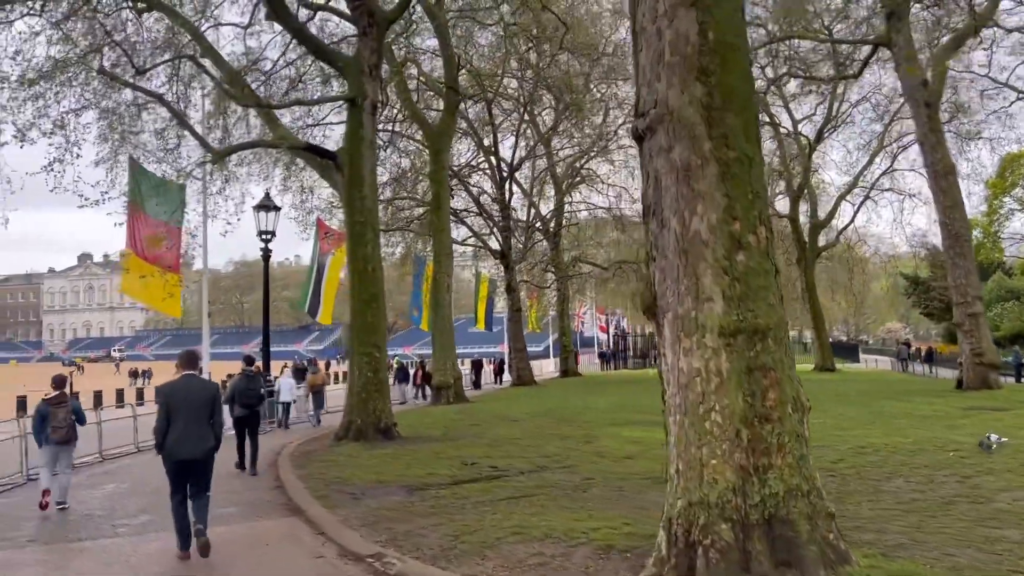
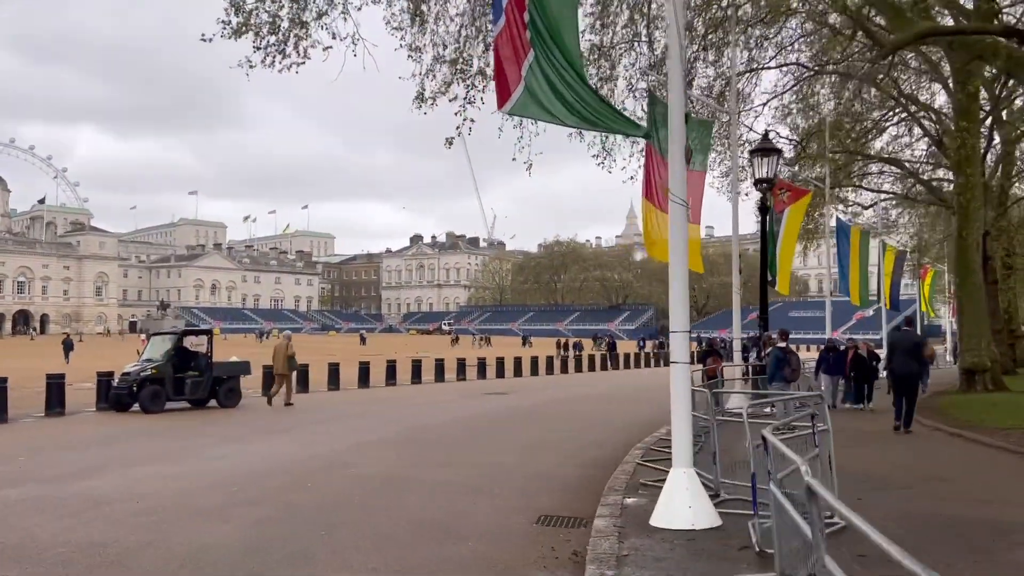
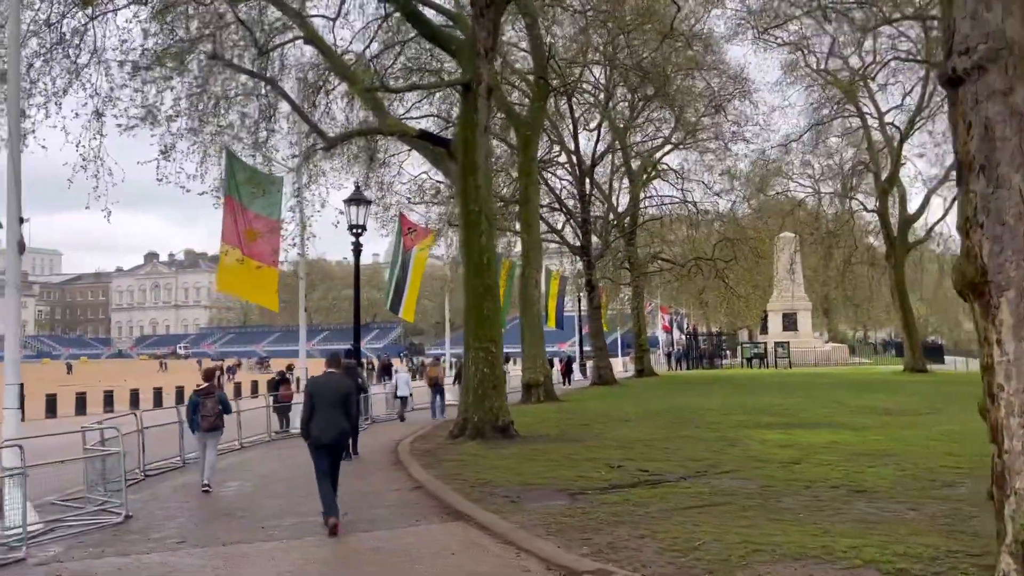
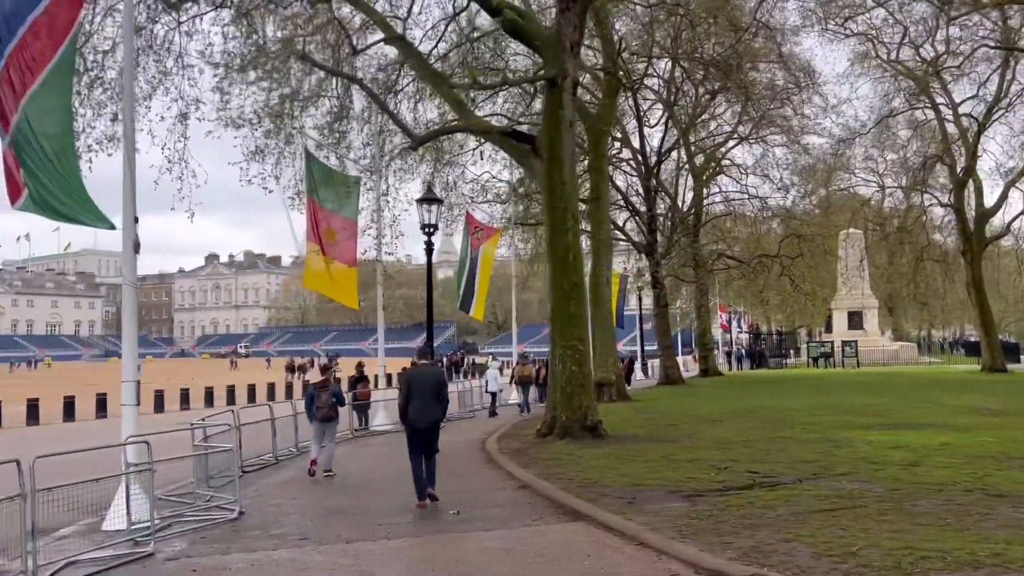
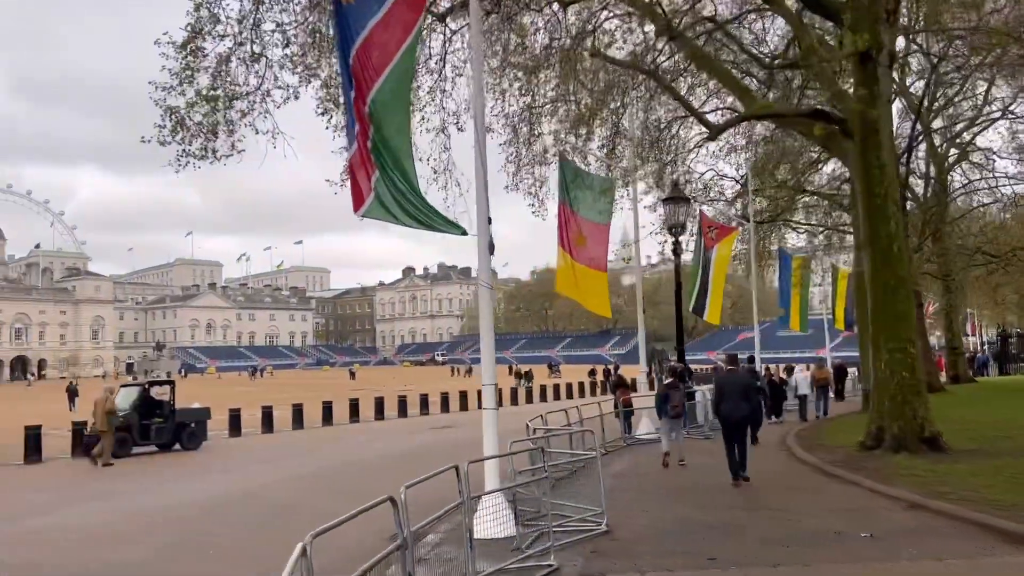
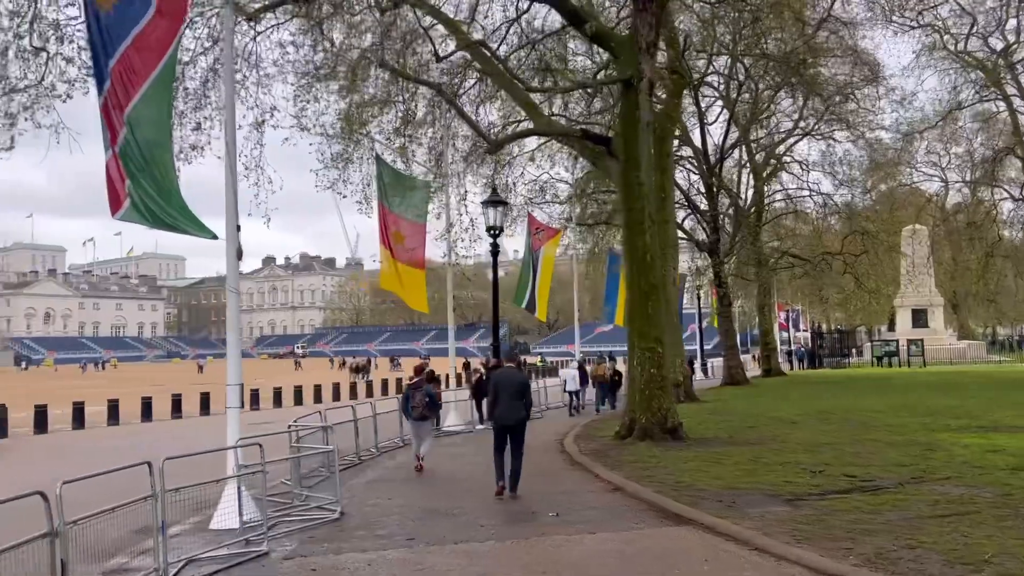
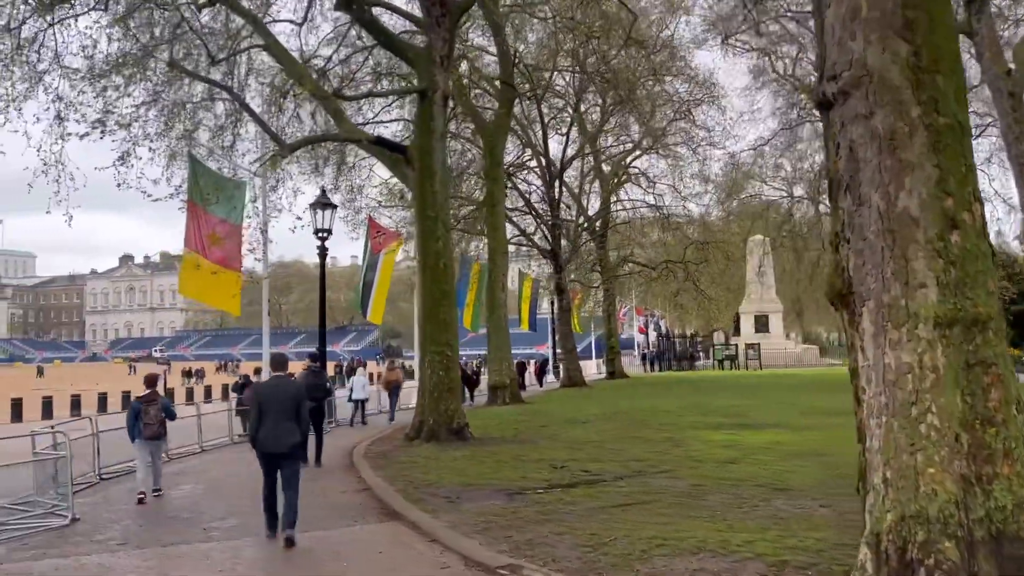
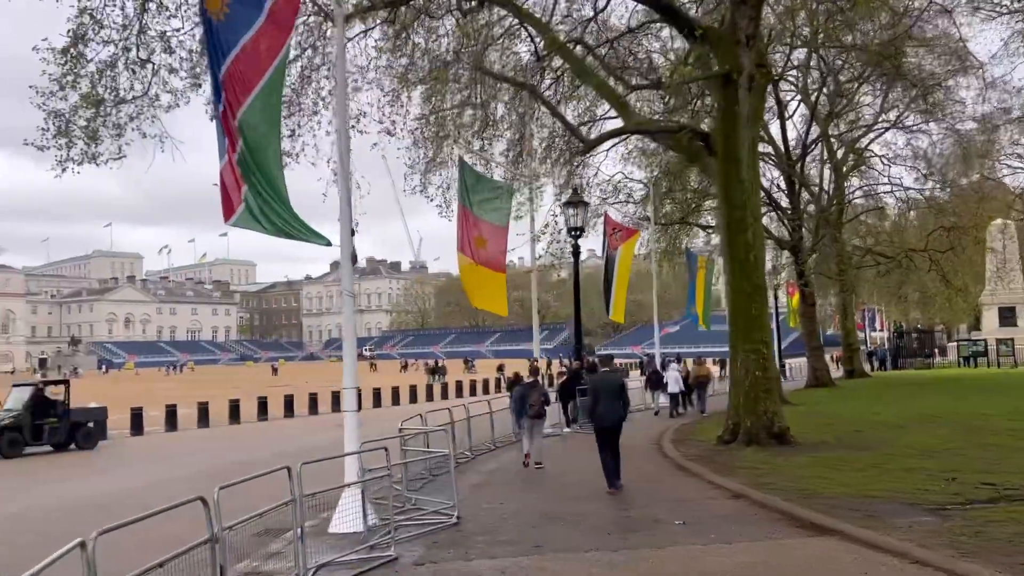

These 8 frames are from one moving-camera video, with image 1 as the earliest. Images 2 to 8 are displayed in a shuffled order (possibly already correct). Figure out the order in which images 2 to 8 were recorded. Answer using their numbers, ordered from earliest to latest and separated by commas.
7, 3, 4, 6, 8, 5, 2
